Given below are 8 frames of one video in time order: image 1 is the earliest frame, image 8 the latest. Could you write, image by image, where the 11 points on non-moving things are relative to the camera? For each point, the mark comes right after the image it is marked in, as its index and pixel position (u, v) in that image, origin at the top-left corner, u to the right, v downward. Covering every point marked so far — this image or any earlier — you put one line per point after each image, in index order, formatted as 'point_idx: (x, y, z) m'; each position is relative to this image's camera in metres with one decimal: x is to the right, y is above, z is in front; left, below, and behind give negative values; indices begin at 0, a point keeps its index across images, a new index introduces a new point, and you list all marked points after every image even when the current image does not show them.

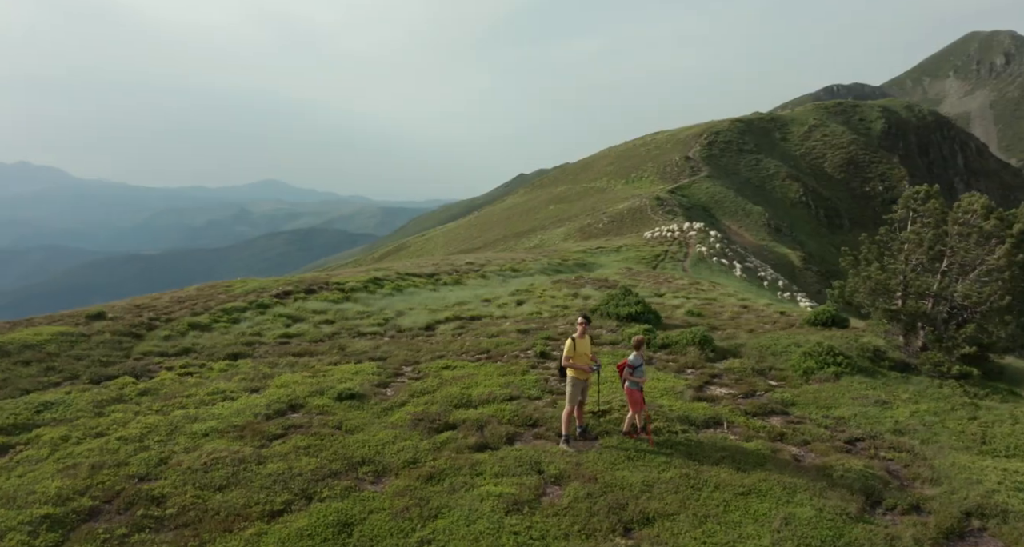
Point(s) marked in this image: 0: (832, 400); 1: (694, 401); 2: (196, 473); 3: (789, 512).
0: (+9.9, -3.8, +17.6) m
1: (+5.8, -3.9, +17.8) m
2: (-8.9, -5.6, +16.3) m
3: (+5.7, -5.1, +12.1) m
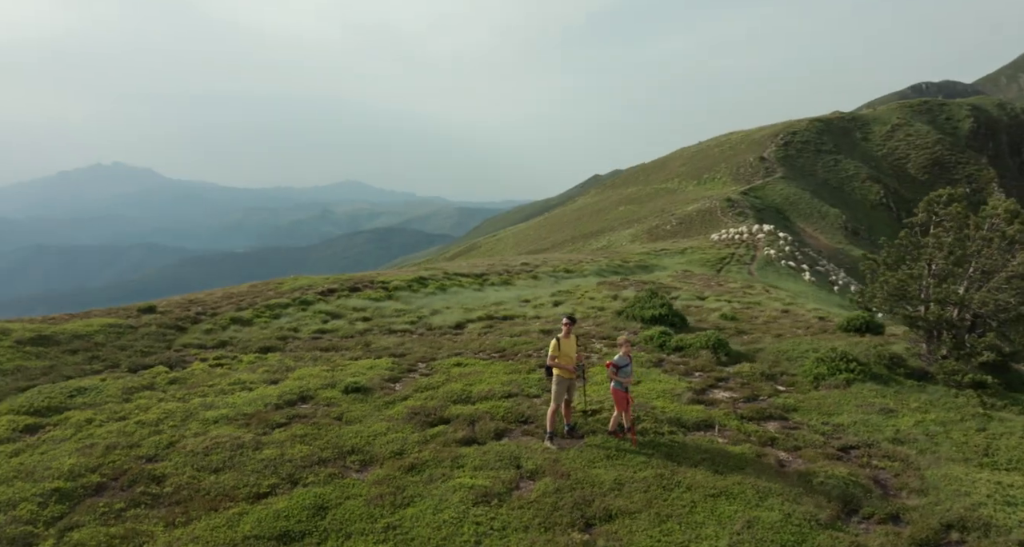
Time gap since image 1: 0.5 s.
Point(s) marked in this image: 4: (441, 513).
0: (+9.5, -3.8, +16.9) m
1: (+5.5, -3.9, +17.5) m
2: (-9.3, -5.4, +17.2) m
3: (+4.8, -5.1, +11.8) m
4: (-1.6, -5.4, +13.1) m
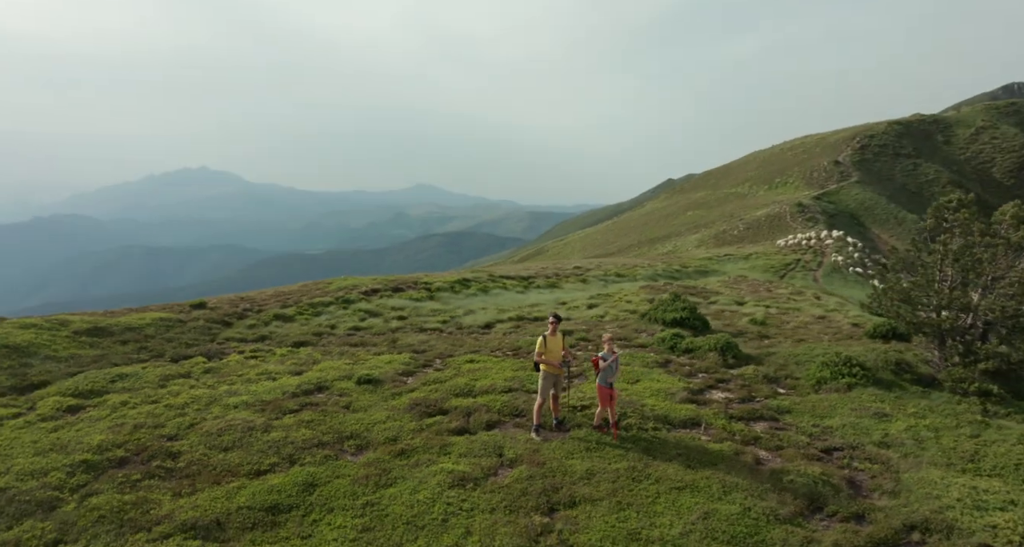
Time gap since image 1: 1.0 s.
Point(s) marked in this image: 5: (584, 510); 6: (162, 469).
0: (+9.2, -3.9, +16.8) m
1: (+5.2, -3.9, +17.6) m
2: (-9.6, -5.2, +18.6) m
3: (+4.1, -5.0, +12.0) m
4: (-2.3, -5.2, +13.8) m
5: (+1.5, -5.1, +12.4) m
6: (-10.1, -5.6, +16.7) m
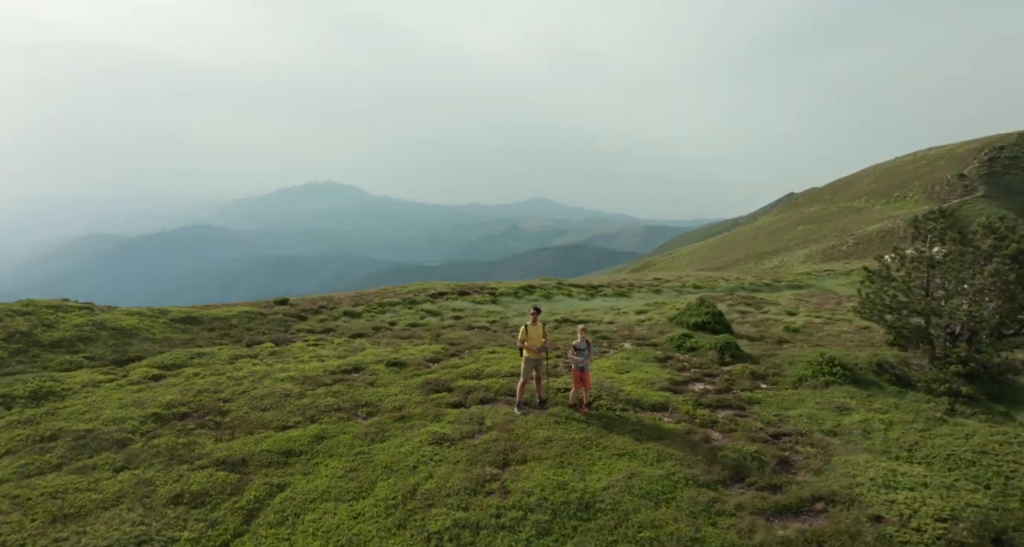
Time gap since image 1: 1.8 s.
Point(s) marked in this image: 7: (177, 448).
0: (+8.7, -3.8, +17.6) m
1: (+4.8, -3.8, +19.1) m
2: (-9.7, -4.8, +22.1) m
3: (+2.9, -4.8, +13.7) m
4: (-3.1, -4.9, +16.3) m
5: (+0.4, -4.8, +14.4) m
6: (-10.5, -5.1, +20.3) m
7: (-10.6, -5.5, +18.3) m
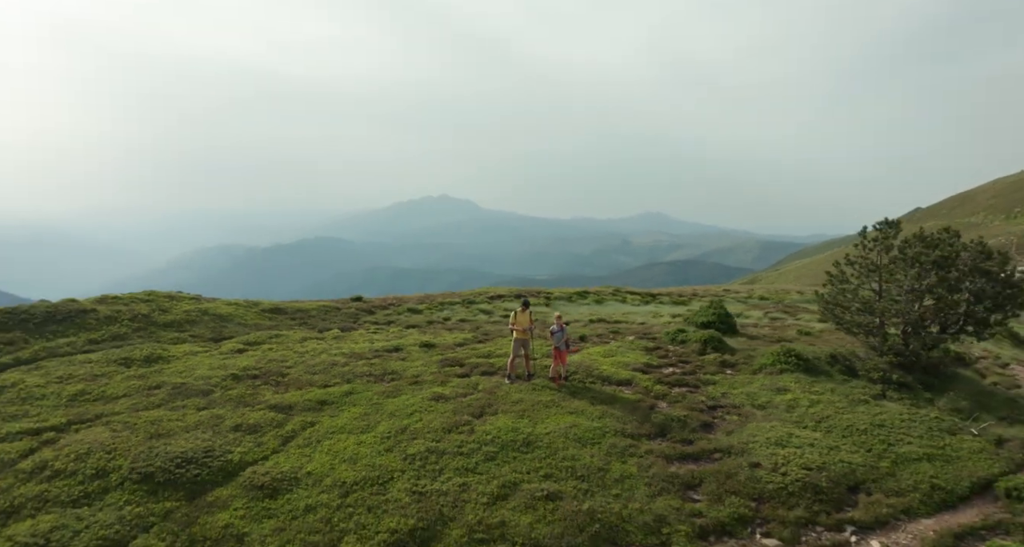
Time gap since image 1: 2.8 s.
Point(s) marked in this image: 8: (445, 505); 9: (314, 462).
0: (+8.2, -3.7, +20.1) m
1: (+4.6, -3.6, +22.0) m
2: (-9.4, -4.3, +27.0) m
3: (+1.9, -4.5, +16.9) m
4: (-3.7, -4.5, +20.4) m
5: (-0.5, -4.4, +18.0) m
6: (-10.5, -4.6, +25.4) m
7: (-10.8, -5.0, +23.5) m
8: (-1.7, -5.8, +14.3) m
9: (-5.8, -5.6, +17.0) m
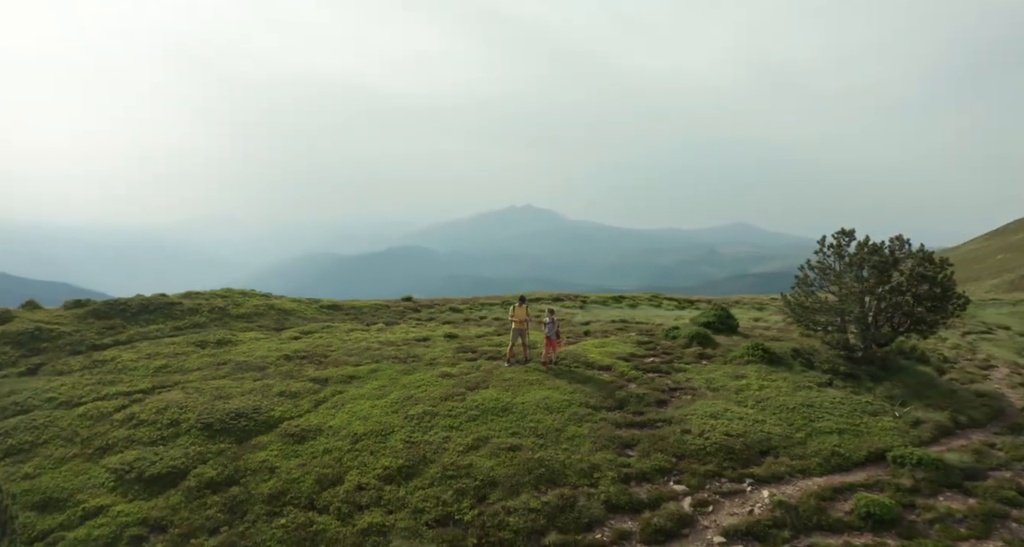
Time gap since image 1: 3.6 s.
0: (+7.9, -3.7, +22.5) m
1: (+4.5, -3.6, +24.8) m
2: (-8.9, -4.1, +31.3) m
3: (+1.3, -4.3, +20.1) m
4: (-3.9, -4.3, +24.1) m
5: (-1.0, -4.3, +21.3) m
6: (-10.1, -4.4, +29.8) m
7: (-10.6, -4.7, +27.9) m
8: (-2.6, -5.5, +17.8) m
9: (-6.4, -5.3, +21.0) m
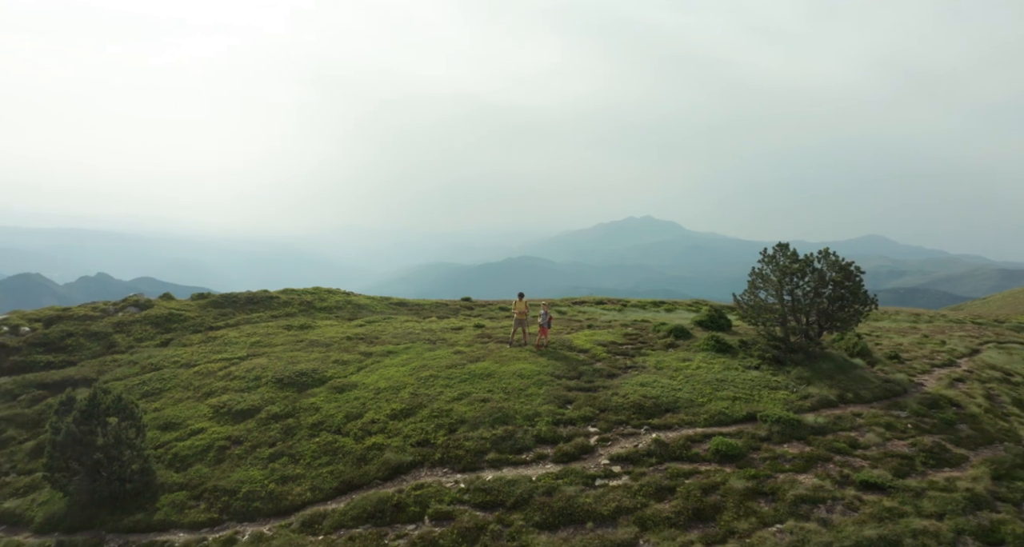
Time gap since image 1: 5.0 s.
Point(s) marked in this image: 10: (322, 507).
0: (+7.5, -3.8, +26.9) m
1: (+4.5, -3.6, +29.7) m
2: (-7.7, -4.0, +38.3) m
3: (+0.6, -4.2, +25.5) m
4: (-3.9, -4.1, +30.3) m
5: (-1.5, -4.1, +27.2) m
6: (-9.1, -4.2, +36.9) m
7: (-10.0, -4.4, +35.2) m
8: (-3.6, -5.3, +23.9) m
9: (-6.9, -5.0, +27.6) m
10: (-6.3, -7.8, +19.3) m
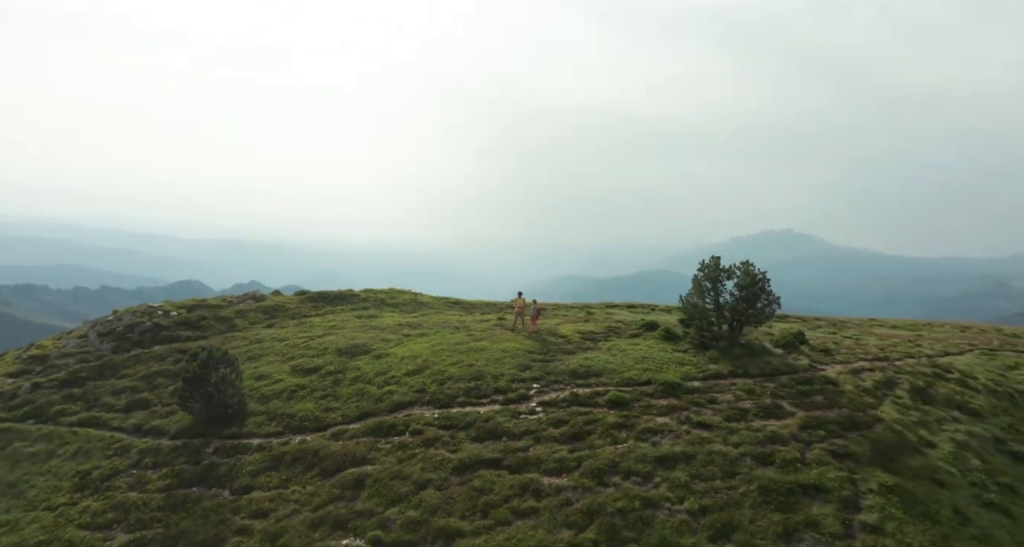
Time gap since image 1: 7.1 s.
0: (+6.9, -3.9, +33.4) m
1: (+4.4, -3.7, +36.7) m
2: (-6.1, -4.0, +47.2) m
3: (-0.2, -4.1, +33.2) m
4: (-3.8, -4.1, +38.7) m
5: (-1.9, -4.1, +35.2) m
6: (-7.8, -4.1, +46.1) m
7: (-8.9, -4.3, +44.5) m
8: (-4.6, -5.1, +32.3) m
9: (-7.2, -4.8, +36.6) m
10: (-8.1, -7.4, +28.2) m
